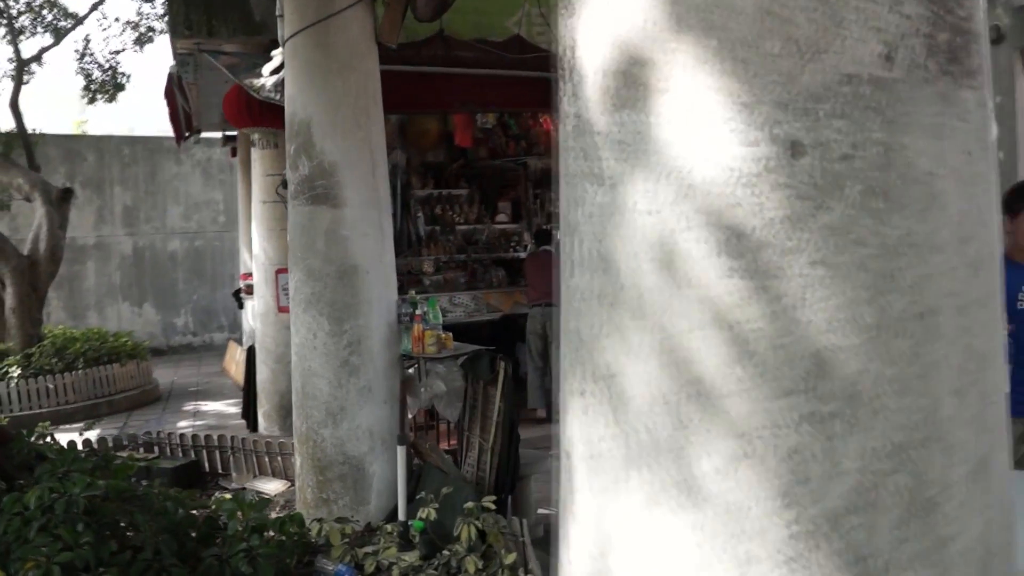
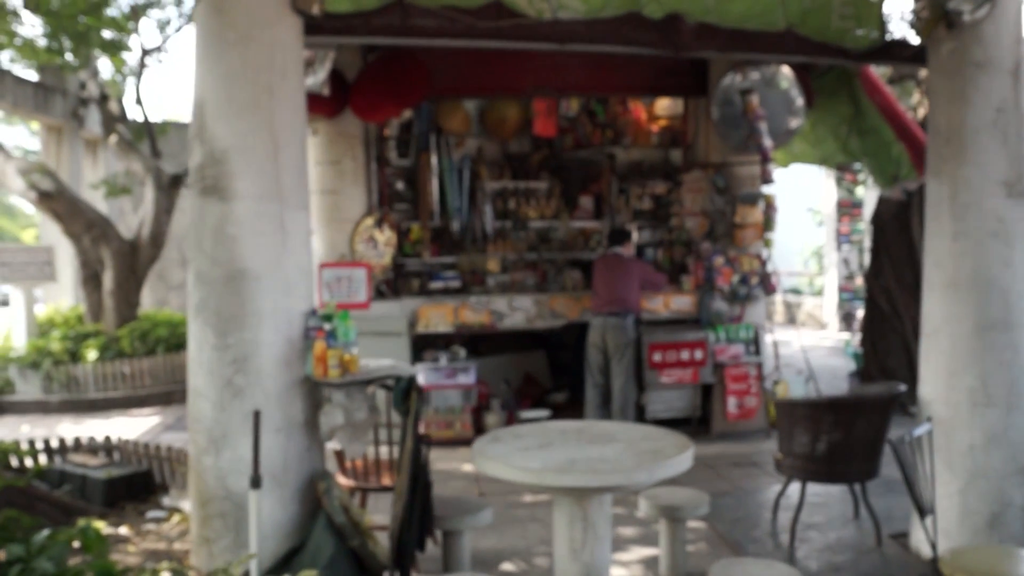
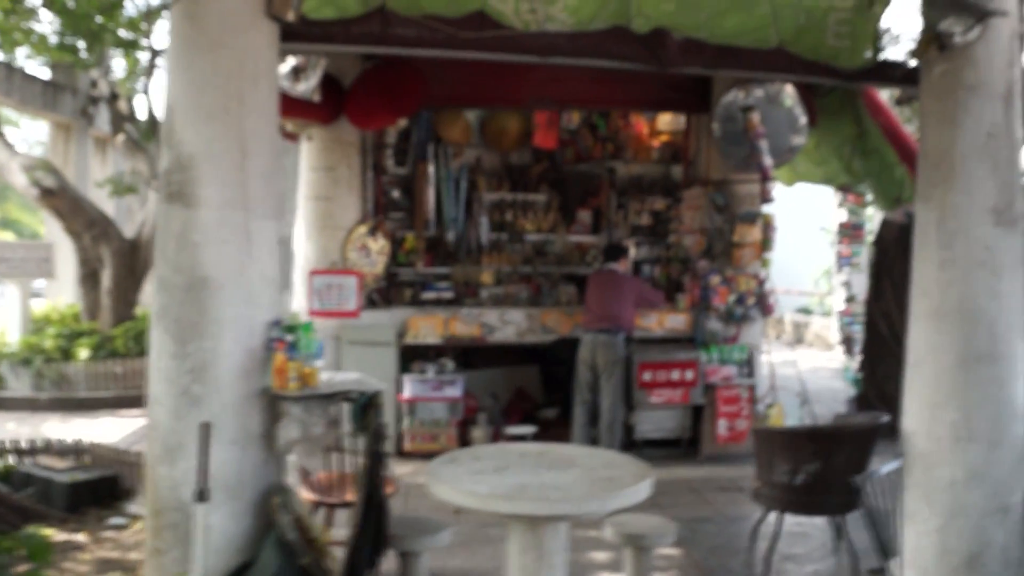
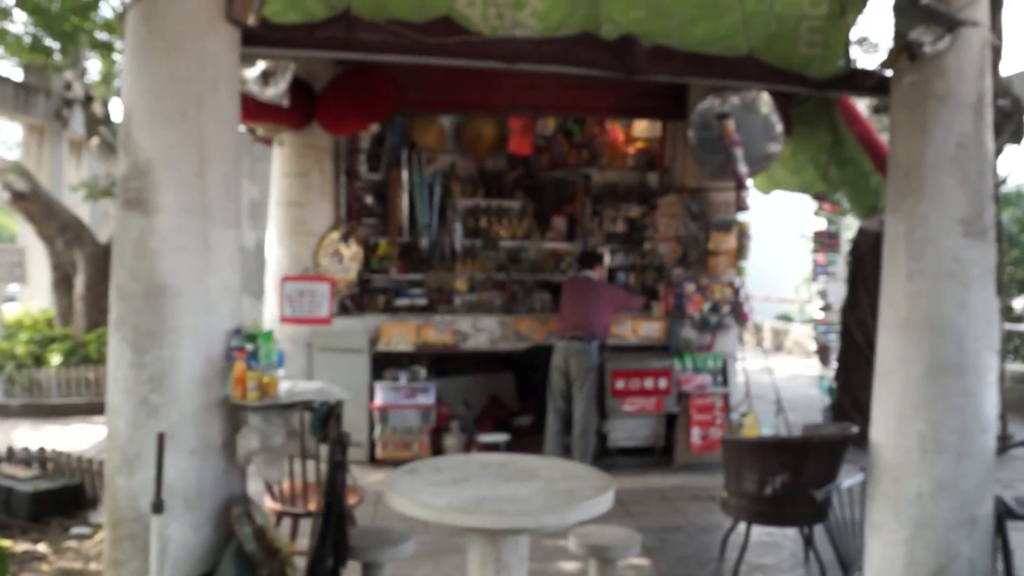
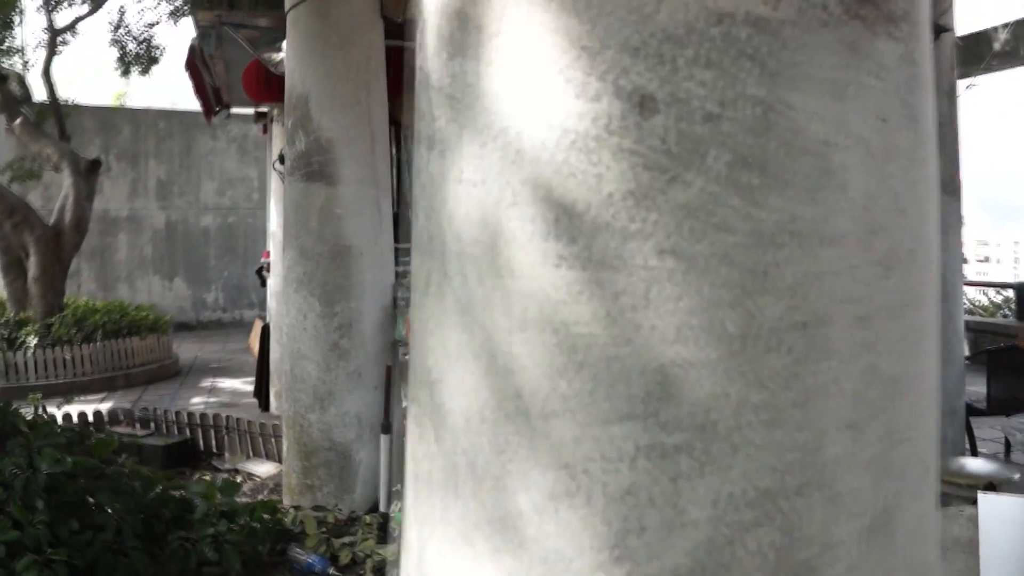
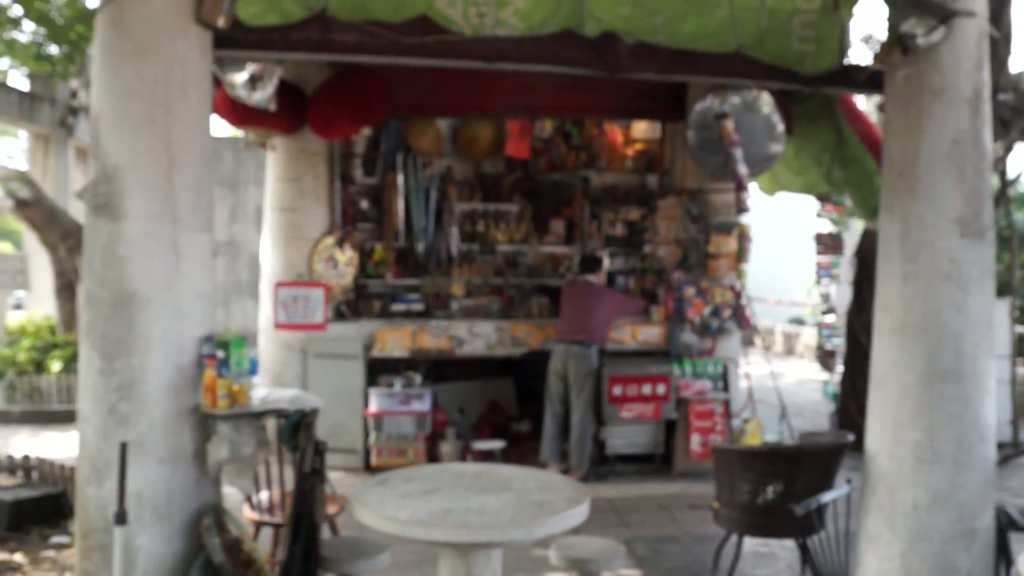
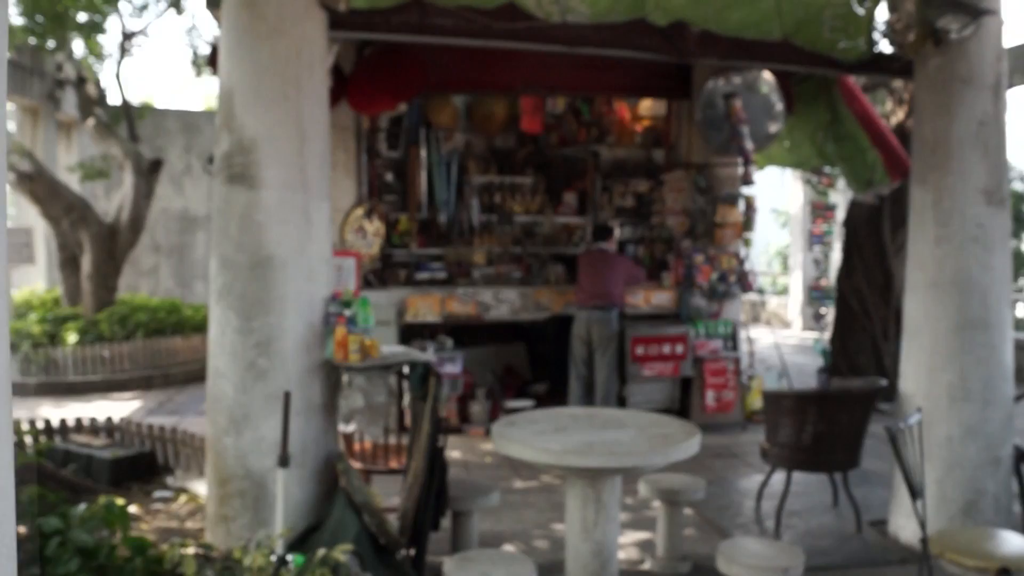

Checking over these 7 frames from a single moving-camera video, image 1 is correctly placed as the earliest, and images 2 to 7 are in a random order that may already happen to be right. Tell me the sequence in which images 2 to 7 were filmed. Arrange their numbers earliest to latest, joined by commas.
5, 7, 2, 3, 4, 6
